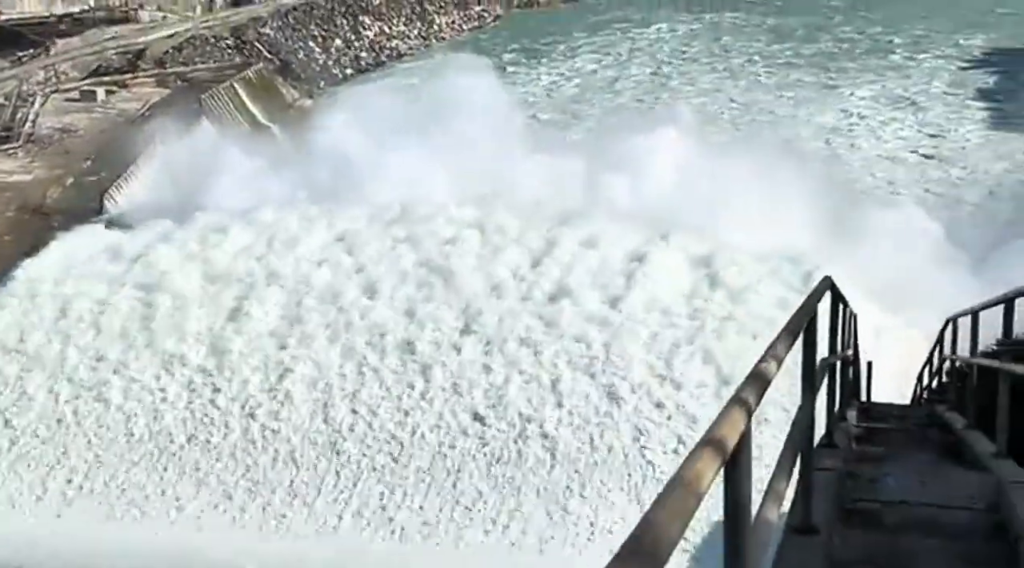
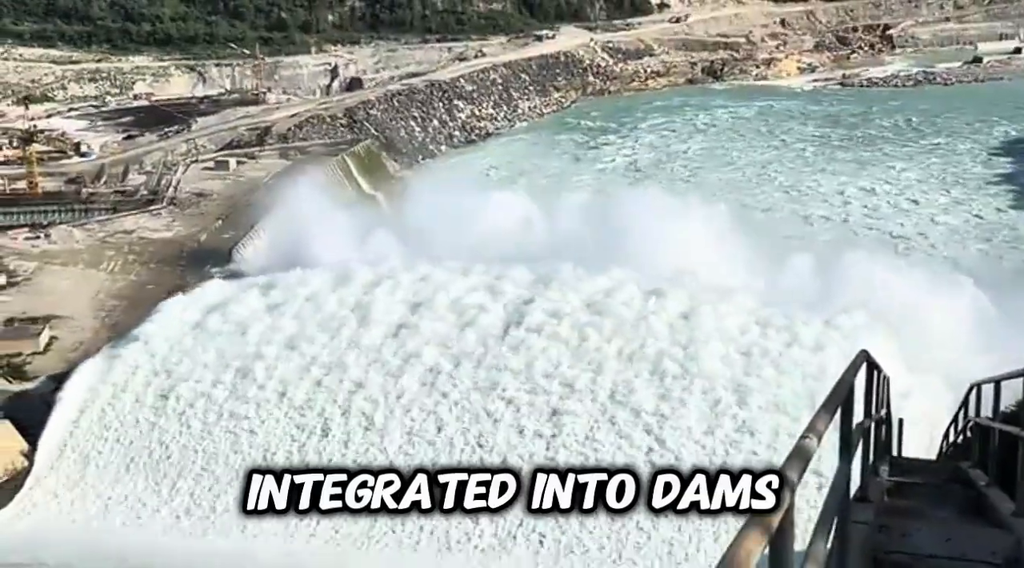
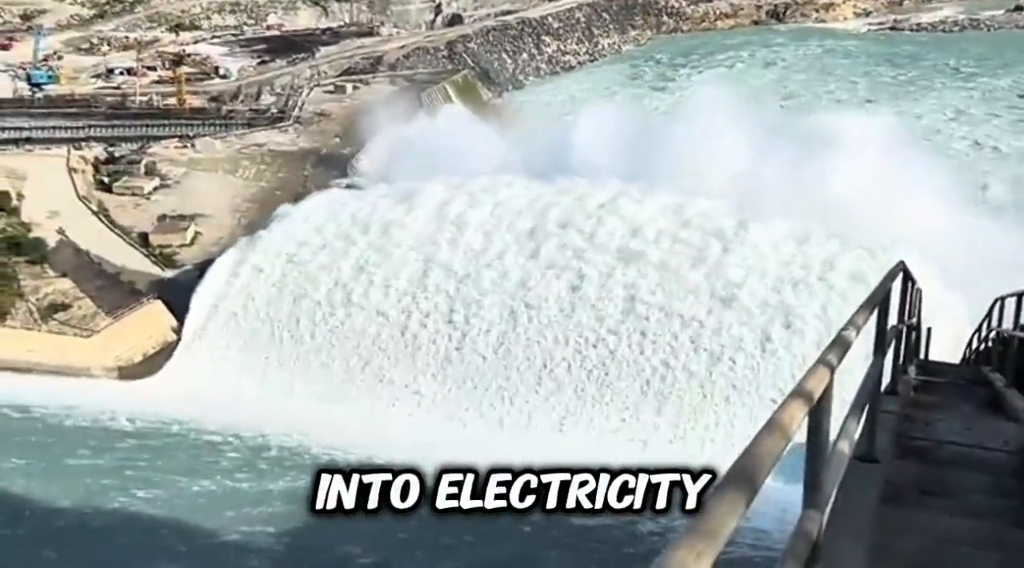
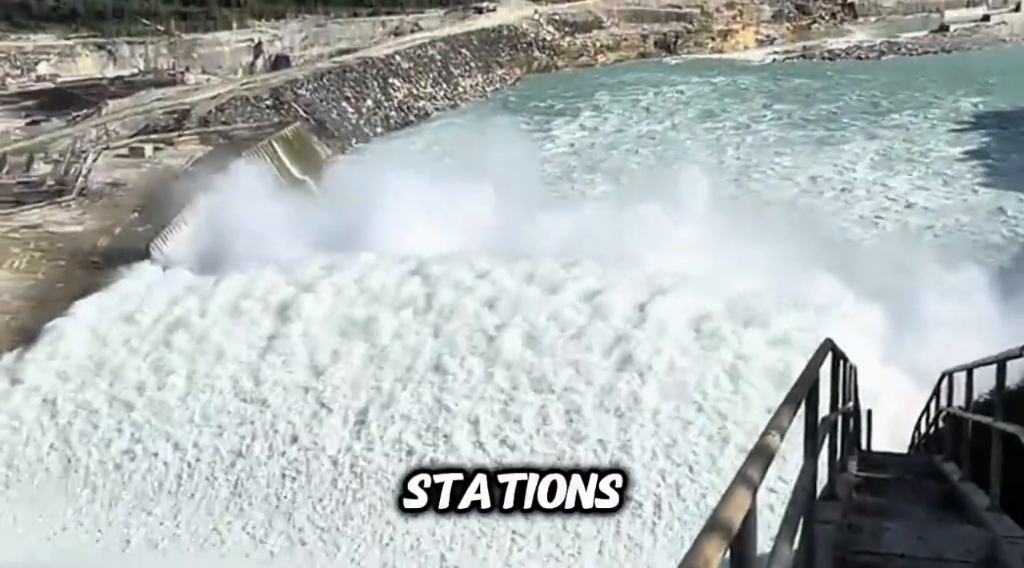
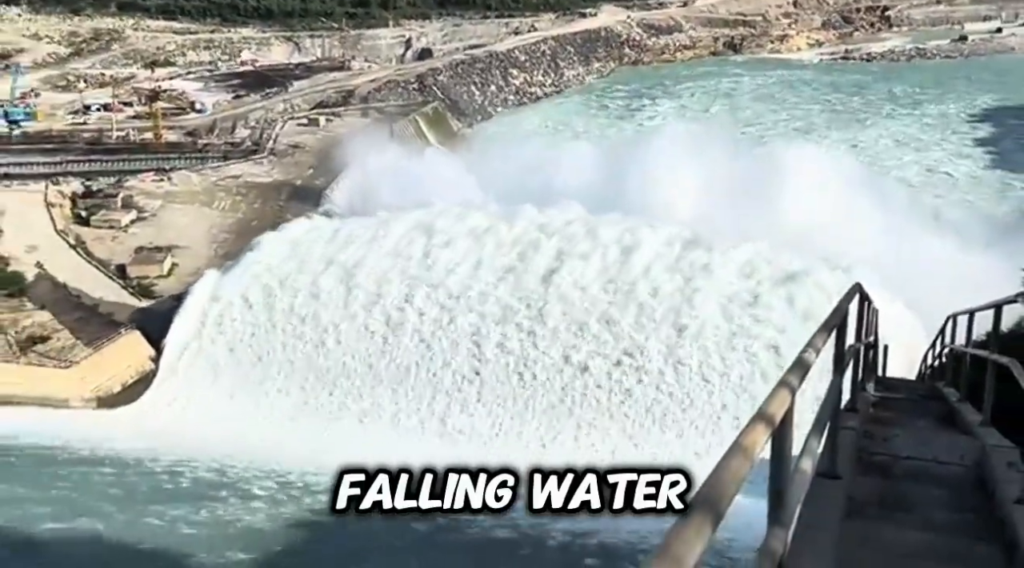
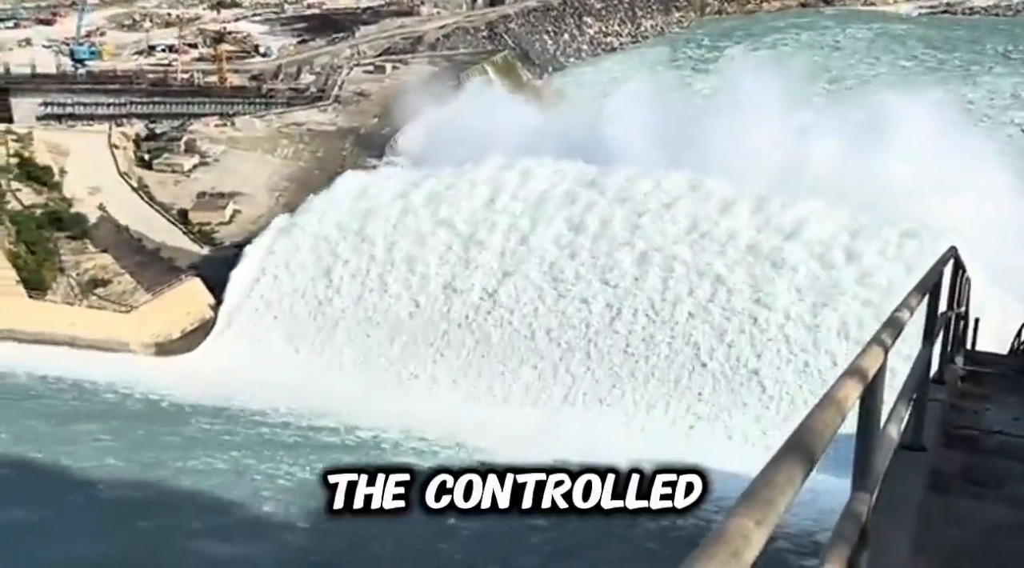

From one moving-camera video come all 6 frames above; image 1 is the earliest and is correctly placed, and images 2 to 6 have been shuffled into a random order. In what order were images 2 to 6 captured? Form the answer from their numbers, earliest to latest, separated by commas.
4, 2, 5, 3, 6
